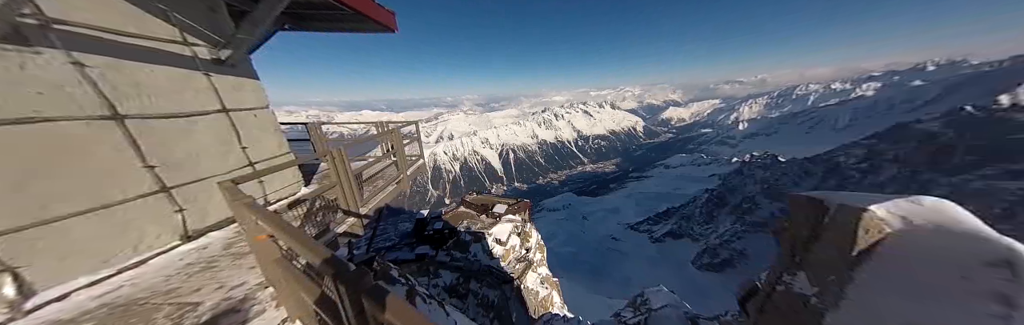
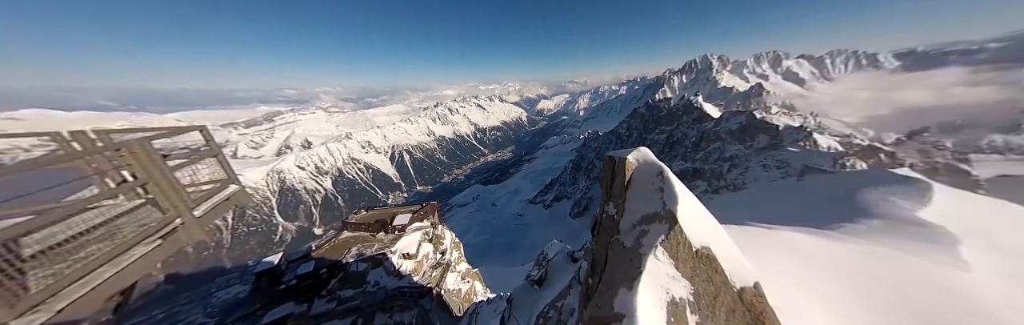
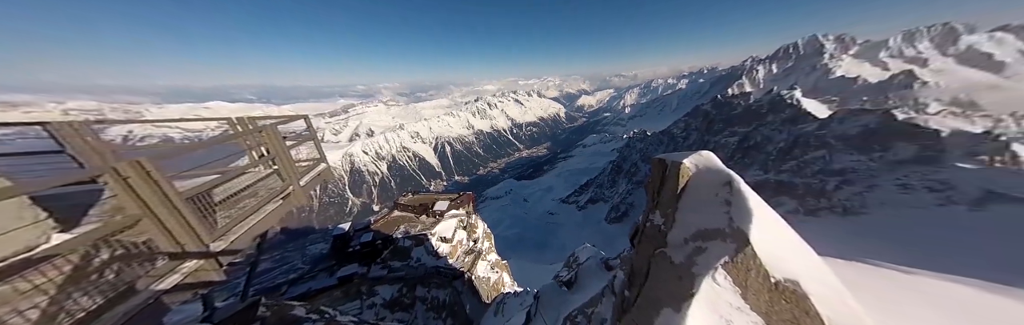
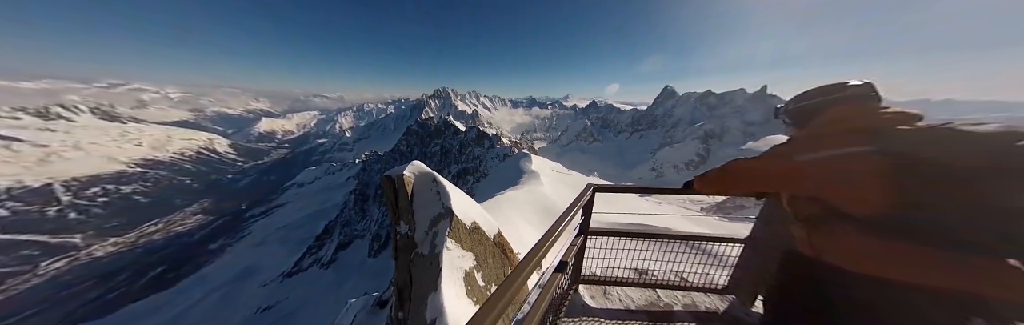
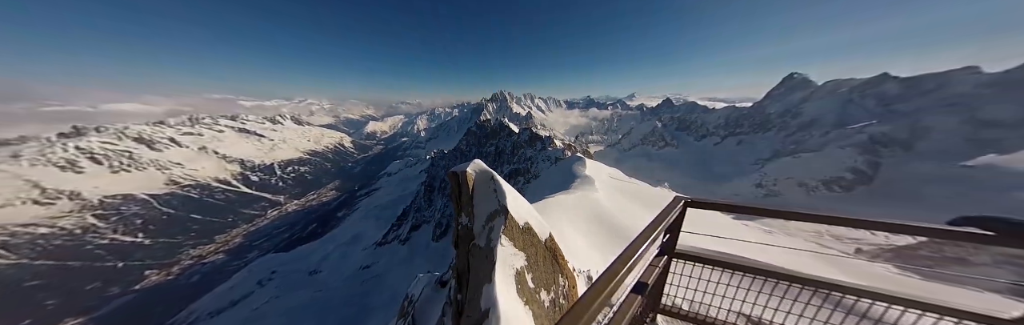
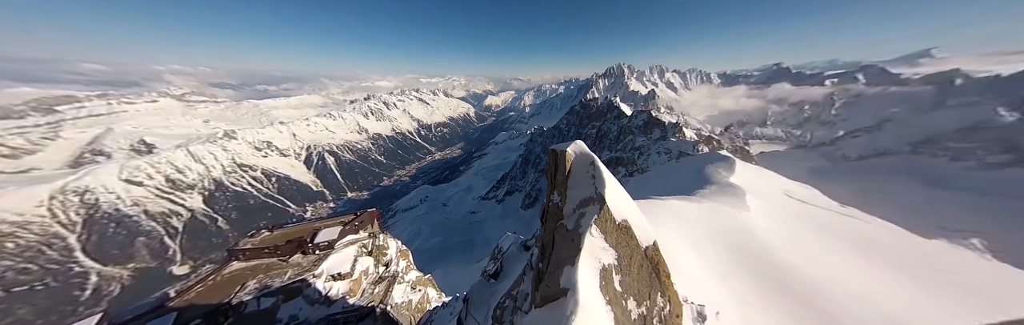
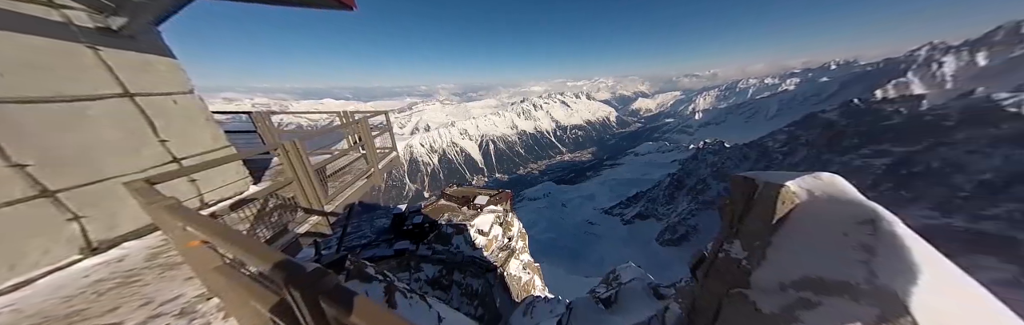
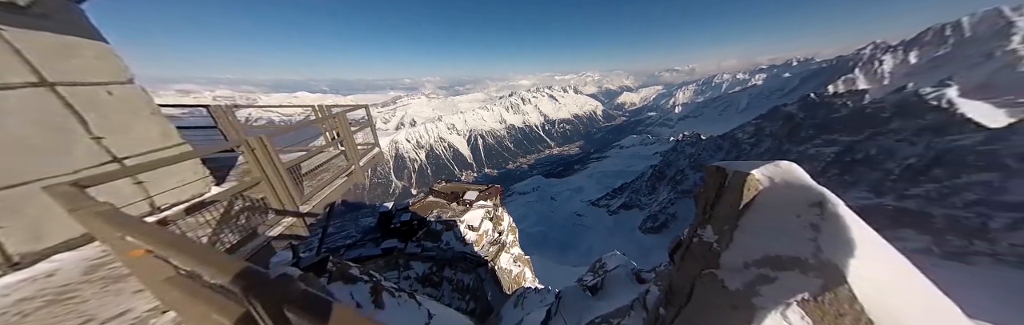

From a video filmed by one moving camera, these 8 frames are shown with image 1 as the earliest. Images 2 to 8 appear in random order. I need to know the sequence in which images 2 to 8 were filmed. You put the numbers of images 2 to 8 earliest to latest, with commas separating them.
7, 8, 3, 2, 6, 5, 4
